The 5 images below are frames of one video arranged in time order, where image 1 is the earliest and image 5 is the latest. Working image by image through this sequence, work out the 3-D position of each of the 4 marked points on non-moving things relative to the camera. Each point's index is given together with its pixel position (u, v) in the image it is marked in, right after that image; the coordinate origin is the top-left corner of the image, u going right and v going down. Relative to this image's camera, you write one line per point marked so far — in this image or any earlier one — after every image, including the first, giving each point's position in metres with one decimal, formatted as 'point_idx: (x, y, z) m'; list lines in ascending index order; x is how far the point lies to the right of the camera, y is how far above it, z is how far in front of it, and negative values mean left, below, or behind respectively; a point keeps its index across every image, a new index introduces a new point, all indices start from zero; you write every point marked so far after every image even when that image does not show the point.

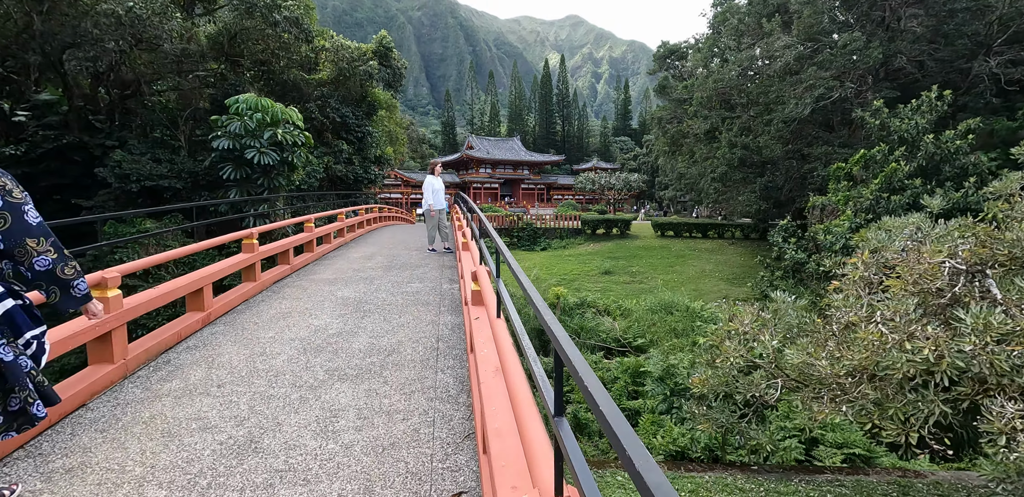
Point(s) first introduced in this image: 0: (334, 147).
0: (-4.3, +2.4, +11.5) m
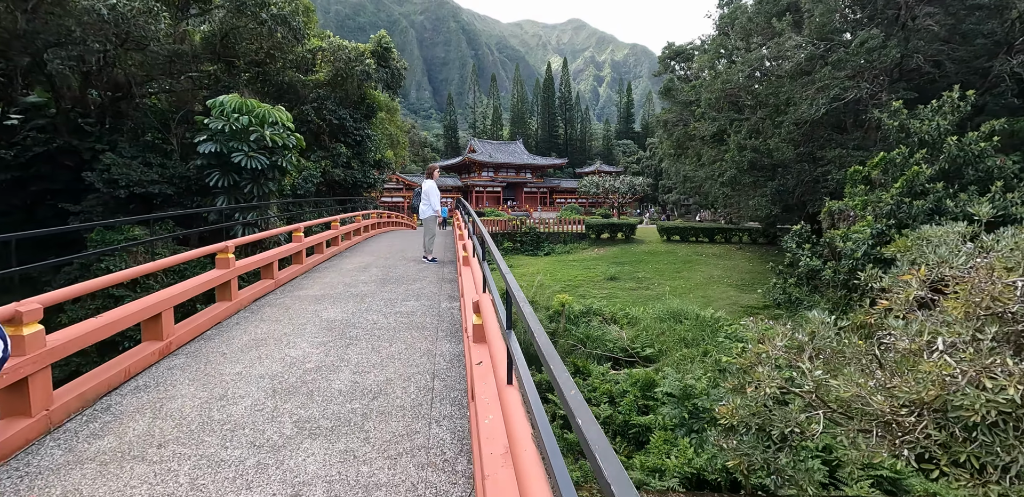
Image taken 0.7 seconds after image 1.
0: (-4.2, +2.2, +11.2) m
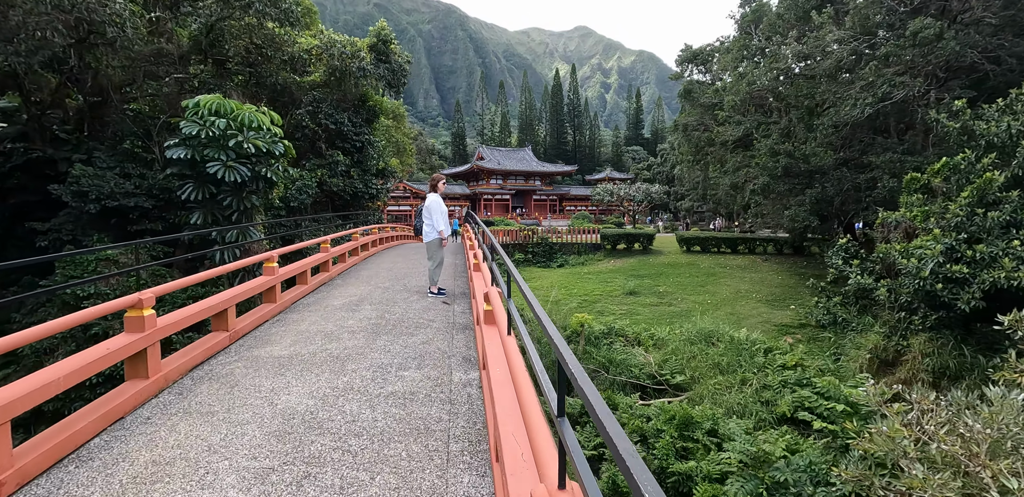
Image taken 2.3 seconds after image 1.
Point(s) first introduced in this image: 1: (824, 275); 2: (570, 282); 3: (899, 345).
0: (-4.0, +1.9, +10.5) m
1: (+7.8, -0.7, +12.4) m
2: (+1.6, -0.9, +13.7) m
3: (+5.2, -1.3, +6.7) m
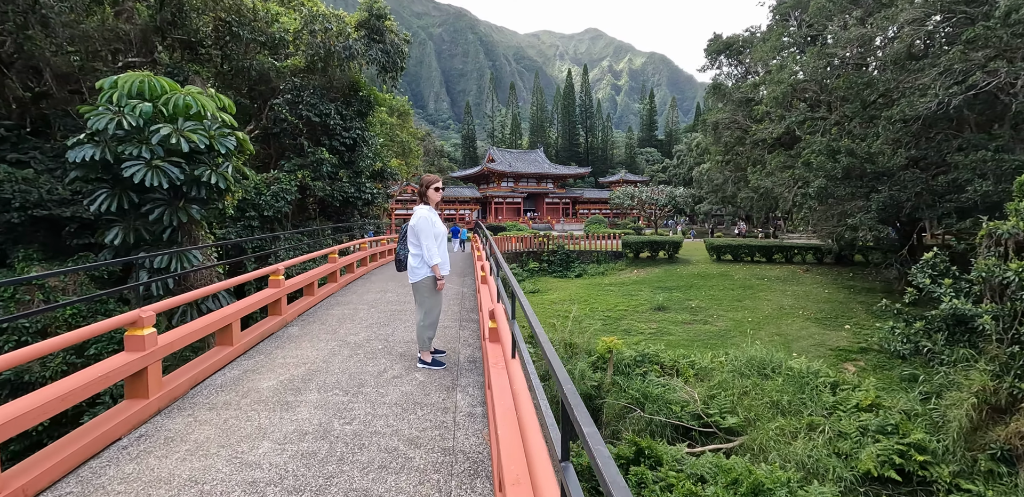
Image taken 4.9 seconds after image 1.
0: (-3.6, +1.7, +9.4) m
1: (+8.2, -0.9, +11.1) m
2: (+2.0, -1.2, +12.5) m
3: (+5.5, -1.5, +5.4) m
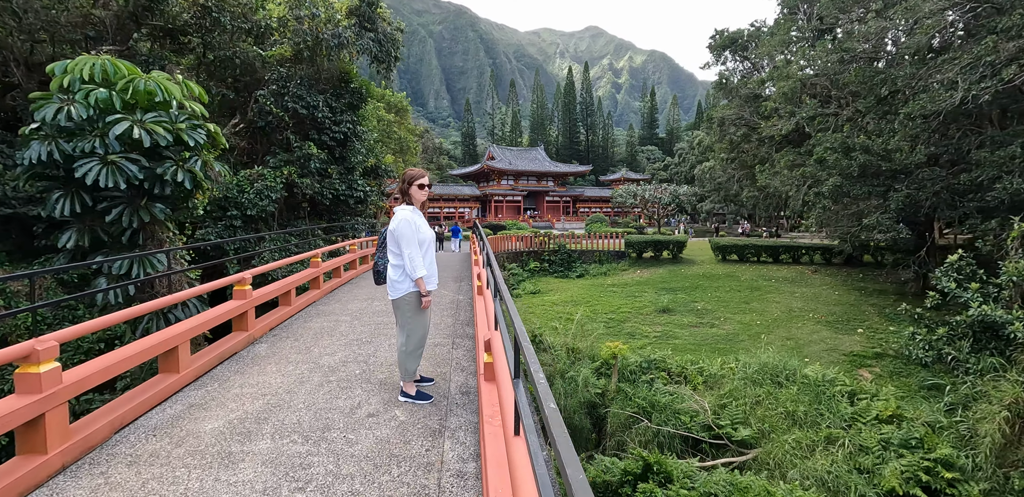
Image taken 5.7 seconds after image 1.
0: (-3.6, +1.7, +9.0) m
1: (+8.2, -1.0, +10.7) m
2: (+2.0, -1.2, +12.1) m
3: (+5.5, -1.5, +5.0) m
